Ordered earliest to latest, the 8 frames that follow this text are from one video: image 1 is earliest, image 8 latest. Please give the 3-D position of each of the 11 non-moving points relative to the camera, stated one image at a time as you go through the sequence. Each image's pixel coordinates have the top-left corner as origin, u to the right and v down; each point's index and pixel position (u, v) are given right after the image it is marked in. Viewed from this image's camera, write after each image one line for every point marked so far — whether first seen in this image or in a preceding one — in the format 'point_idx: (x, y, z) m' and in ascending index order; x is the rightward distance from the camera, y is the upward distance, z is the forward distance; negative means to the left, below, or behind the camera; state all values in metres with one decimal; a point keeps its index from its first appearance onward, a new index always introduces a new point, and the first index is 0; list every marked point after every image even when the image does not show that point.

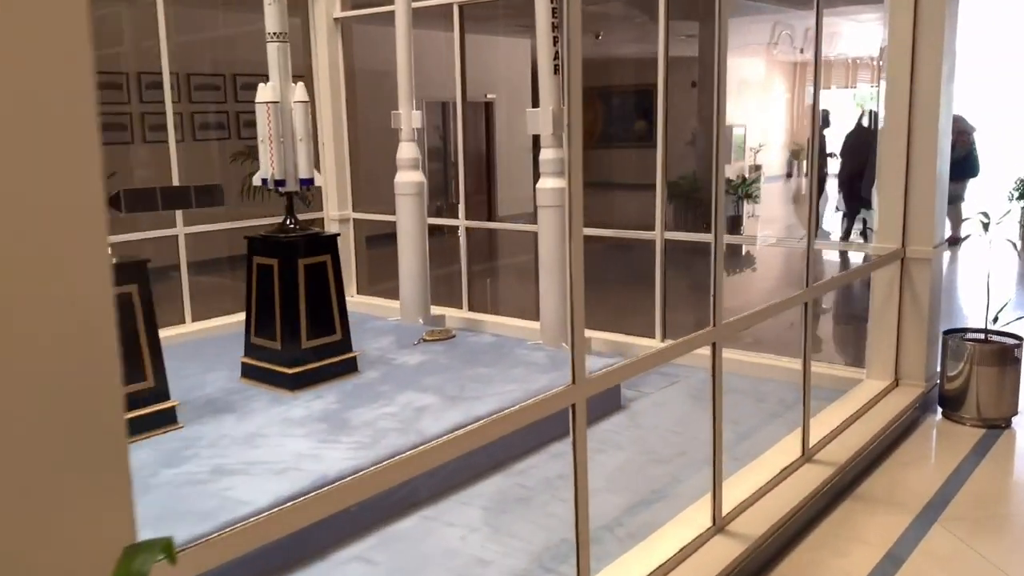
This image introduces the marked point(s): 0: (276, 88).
0: (-0.8, +0.7, +3.1) m
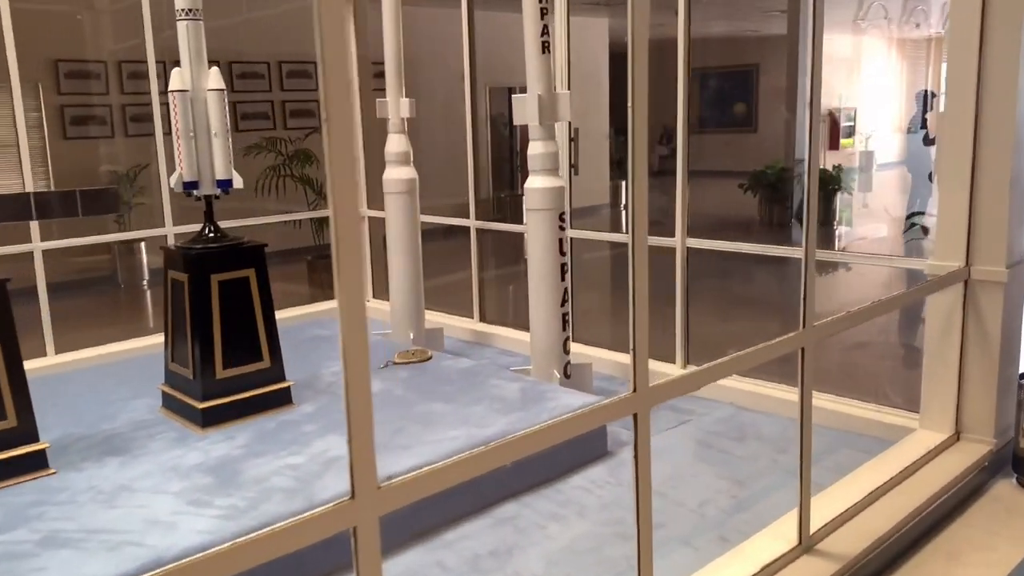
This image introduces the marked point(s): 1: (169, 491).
0: (-1.0, +0.6, +2.6) m
1: (-0.9, -0.5, +2.3) m
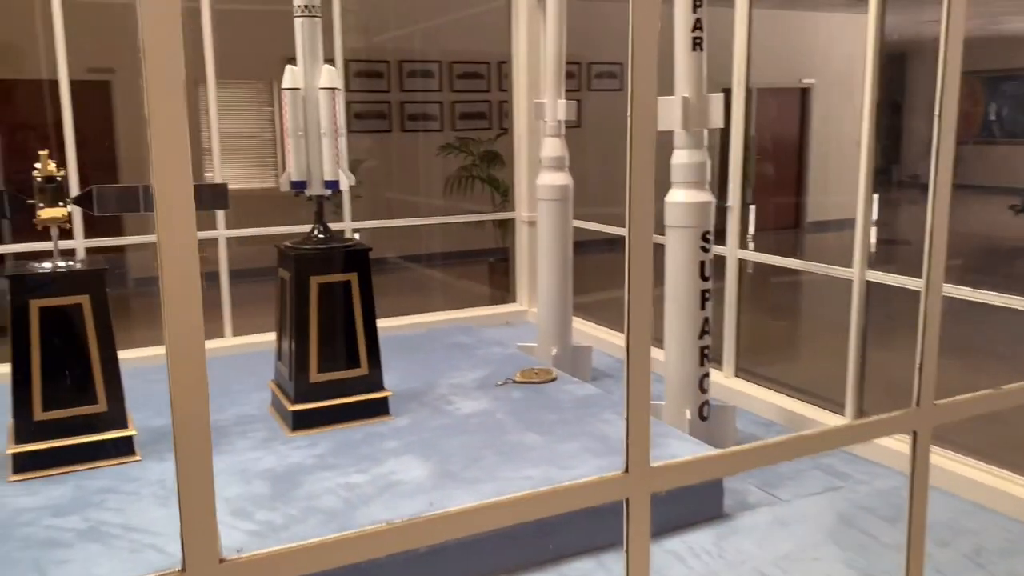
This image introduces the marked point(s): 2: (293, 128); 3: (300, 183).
0: (-0.6, +0.6, +2.6) m
1: (-0.7, -0.5, +2.2) m
2: (-0.6, +0.5, +2.6) m
3: (-0.6, +0.3, +2.6) m
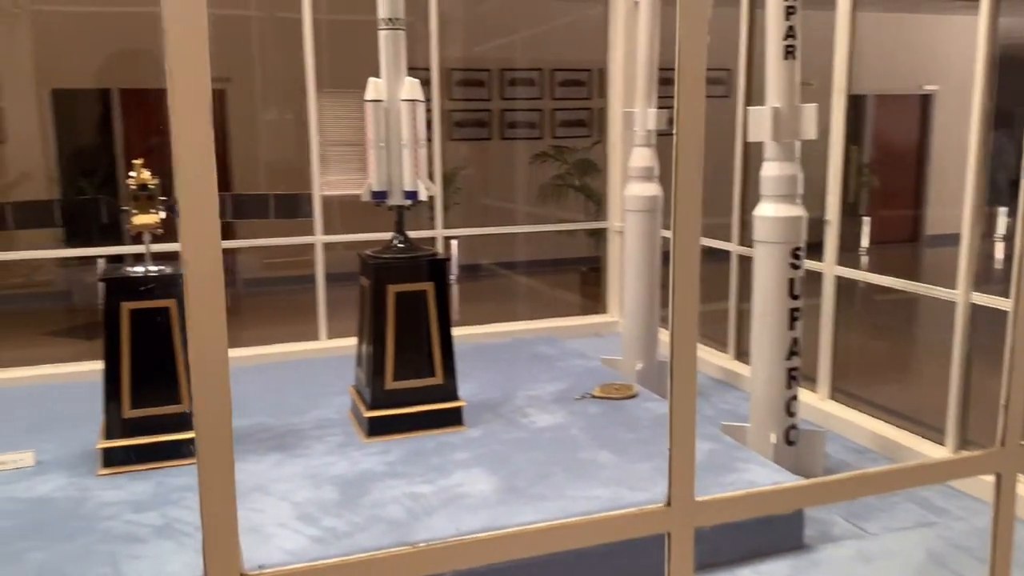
0: (-0.4, +0.6, +2.6) m
1: (-0.6, -0.5, +2.3) m
2: (-0.4, +0.4, +2.6) m
3: (-0.4, +0.3, +2.6) m
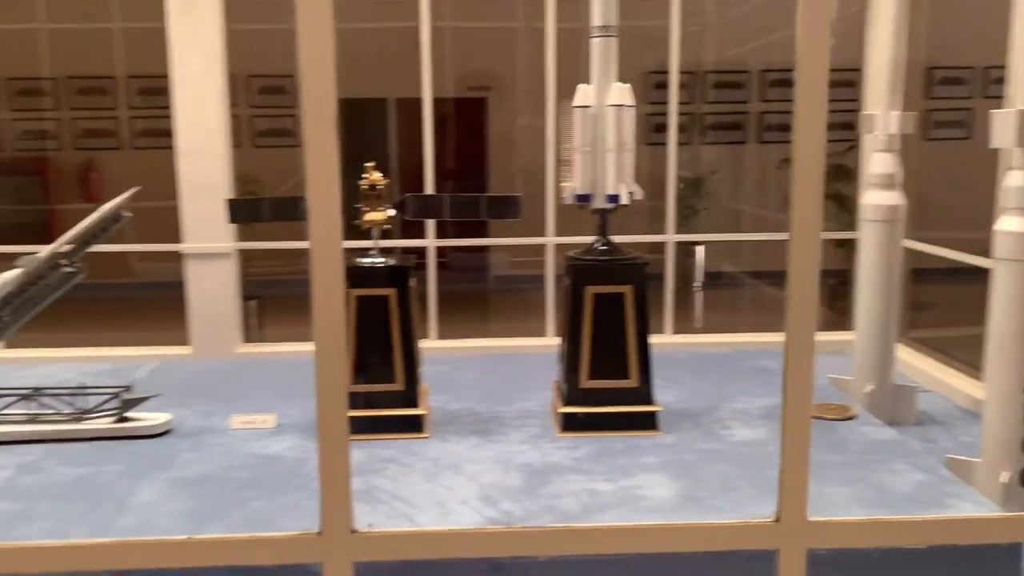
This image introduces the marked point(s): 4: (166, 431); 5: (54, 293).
0: (+0.2, +0.6, +2.7) m
1: (-0.1, -0.5, +2.4) m
2: (+0.2, +0.4, +2.7) m
3: (+0.2, +0.3, +2.7) m
4: (-1.1, -0.4, +2.8) m
5: (-1.5, 0.0, +2.8) m
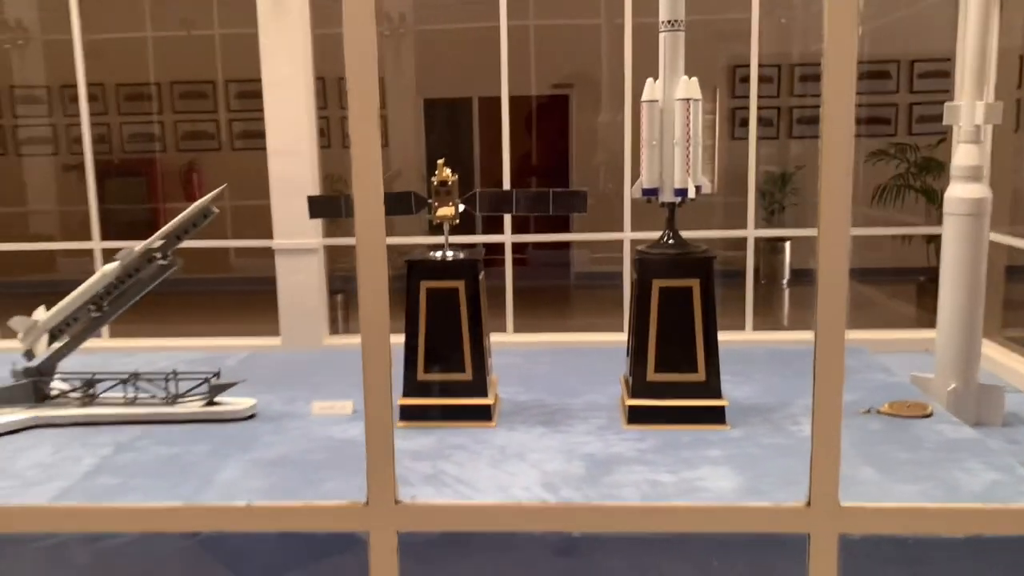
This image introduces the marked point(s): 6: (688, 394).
0: (+0.4, +0.6, +2.7) m
1: (+0.1, -0.5, +2.5) m
2: (+0.4, +0.5, +2.7) m
3: (+0.4, +0.3, +2.7) m
4: (-0.9, -0.4, +2.9) m
5: (-1.2, 0.0, +3.0) m
6: (+0.5, -0.3, +2.8) m
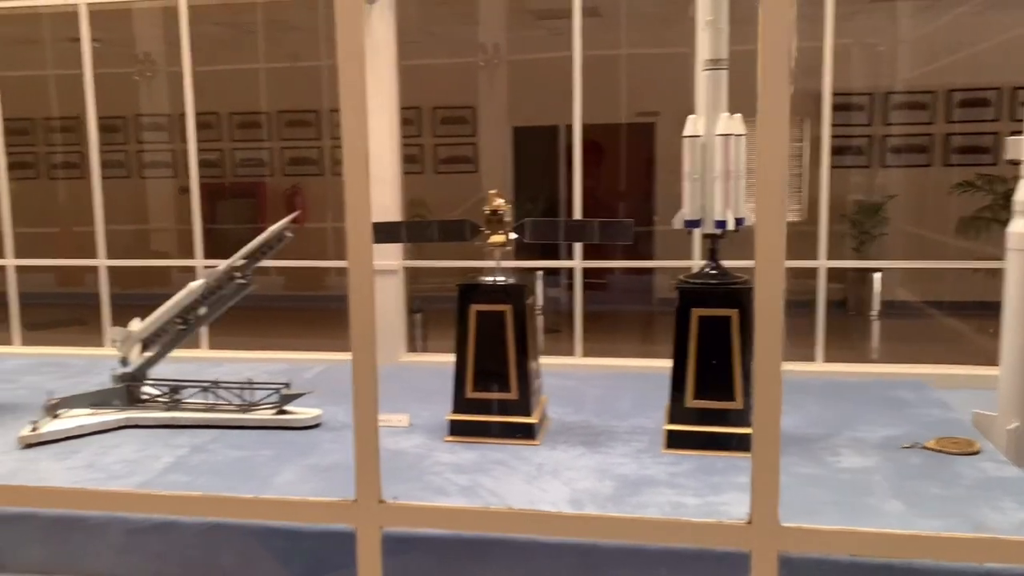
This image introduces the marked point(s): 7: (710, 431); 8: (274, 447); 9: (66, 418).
0: (+0.6, +0.5, +2.8) m
1: (+0.2, -0.6, +2.6) m
2: (+0.6, +0.4, +2.8) m
3: (+0.6, +0.2, +2.8) m
4: (-0.7, -0.5, +3.2) m
5: (-1.0, 0.0, +3.3) m
6: (+0.7, -0.4, +2.8) m
7: (+0.6, -0.5, +2.8) m
8: (-0.8, -0.5, +3.0) m
9: (-1.6, -0.5, +3.2) m
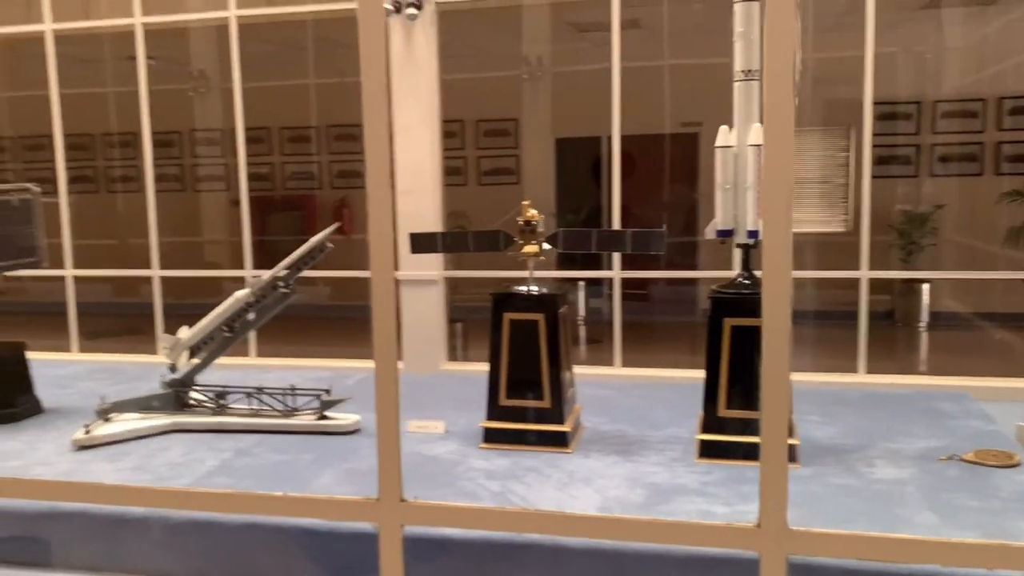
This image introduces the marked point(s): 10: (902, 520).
0: (+0.7, +0.5, +2.8) m
1: (+0.3, -0.6, +2.6) m
2: (+0.7, +0.3, +2.8) m
3: (+0.7, +0.2, +2.9) m
4: (-0.6, -0.5, +3.3) m
5: (-0.9, -0.1, +3.4) m
6: (+0.8, -0.5, +2.8) m
7: (+0.7, -0.5, +2.8) m
8: (-0.7, -0.6, +3.1) m
9: (-1.5, -0.5, +3.3) m
10: (+1.0, -0.6, +2.4) m
